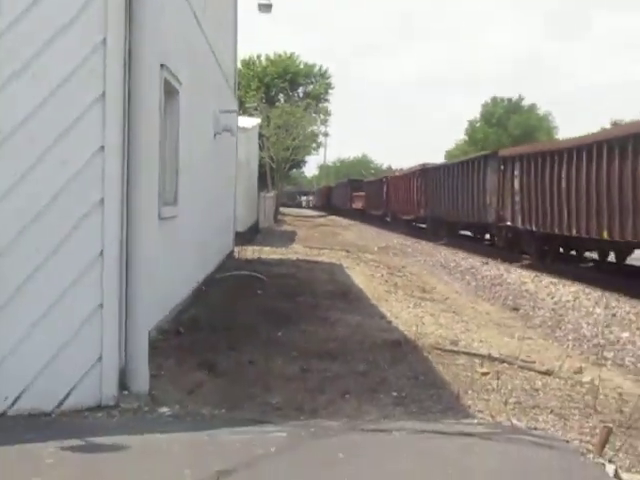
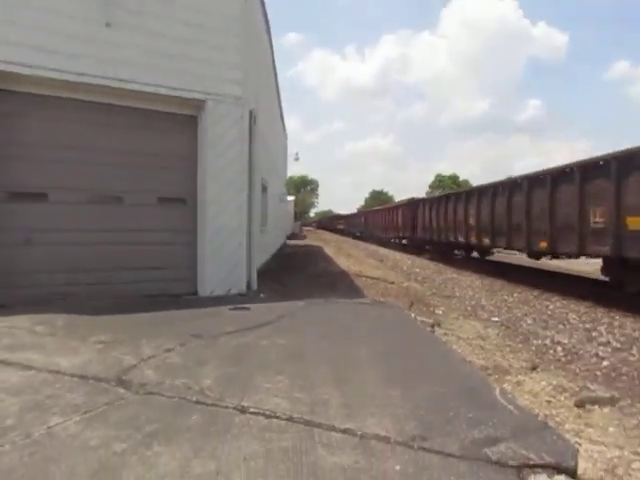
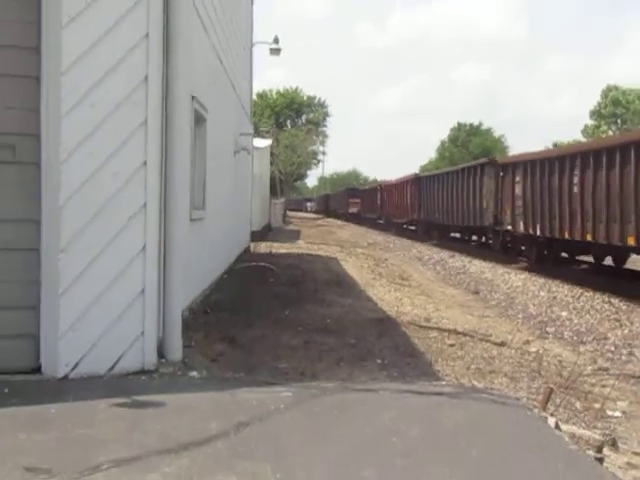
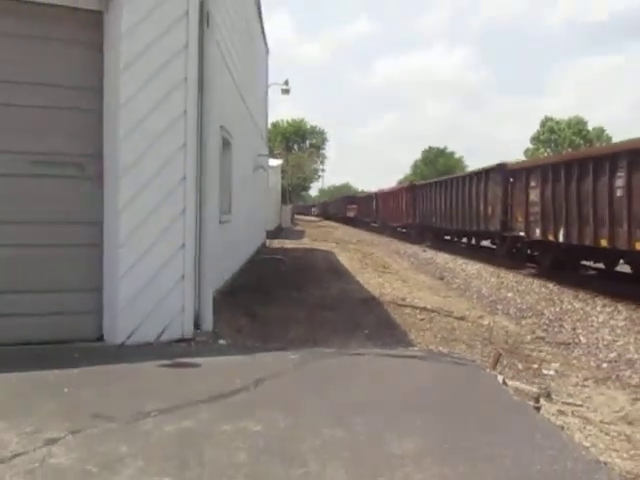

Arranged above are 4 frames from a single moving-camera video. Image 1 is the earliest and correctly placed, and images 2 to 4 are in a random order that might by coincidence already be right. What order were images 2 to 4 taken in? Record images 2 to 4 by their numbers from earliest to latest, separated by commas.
3, 4, 2
